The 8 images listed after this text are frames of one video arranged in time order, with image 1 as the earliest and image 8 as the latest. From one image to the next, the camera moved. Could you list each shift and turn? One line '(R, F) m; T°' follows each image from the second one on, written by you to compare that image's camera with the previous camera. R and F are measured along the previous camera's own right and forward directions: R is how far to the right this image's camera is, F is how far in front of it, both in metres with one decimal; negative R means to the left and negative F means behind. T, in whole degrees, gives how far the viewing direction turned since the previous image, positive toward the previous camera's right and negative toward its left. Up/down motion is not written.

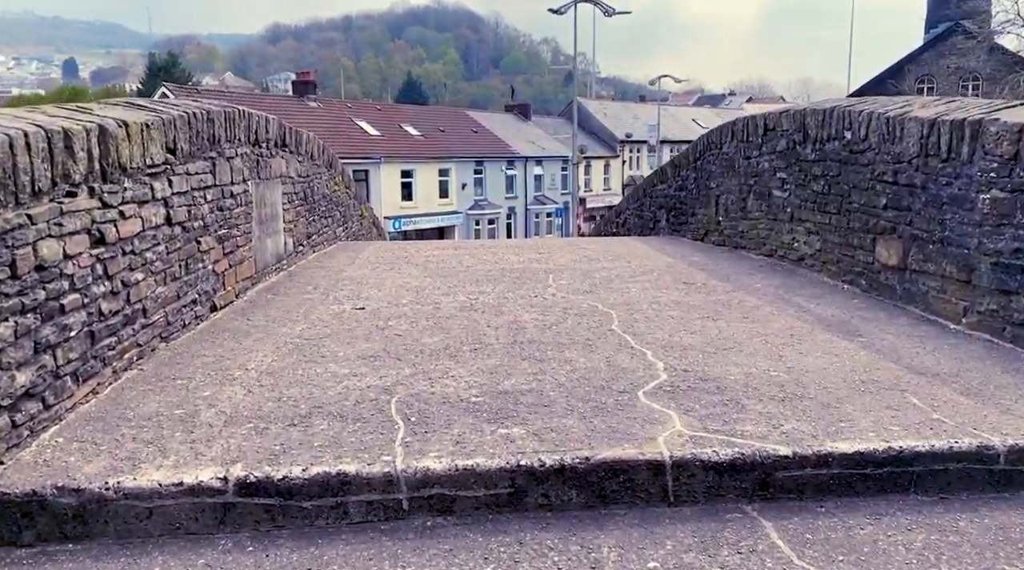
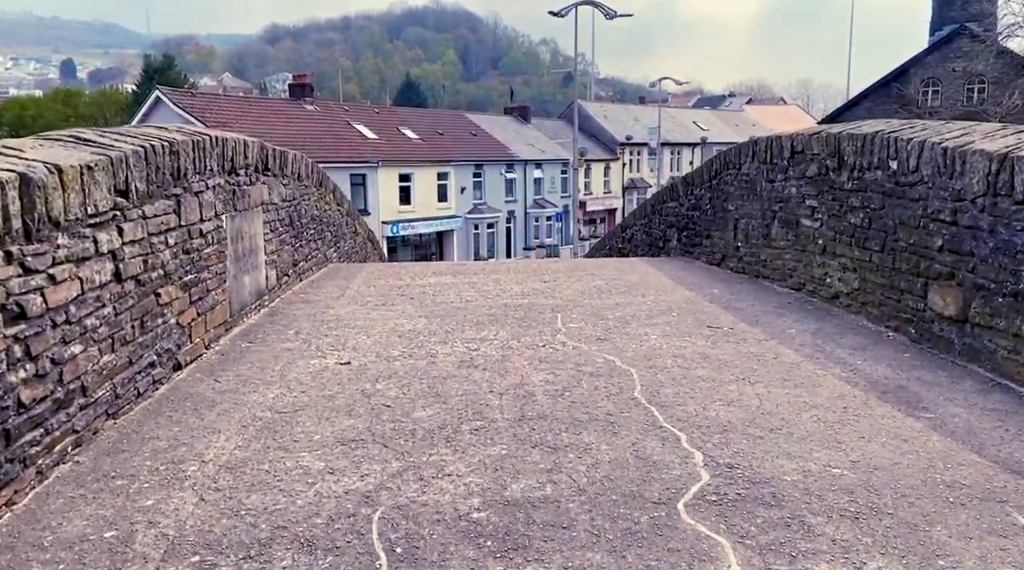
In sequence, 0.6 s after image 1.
(0.0, +0.6) m; 0°
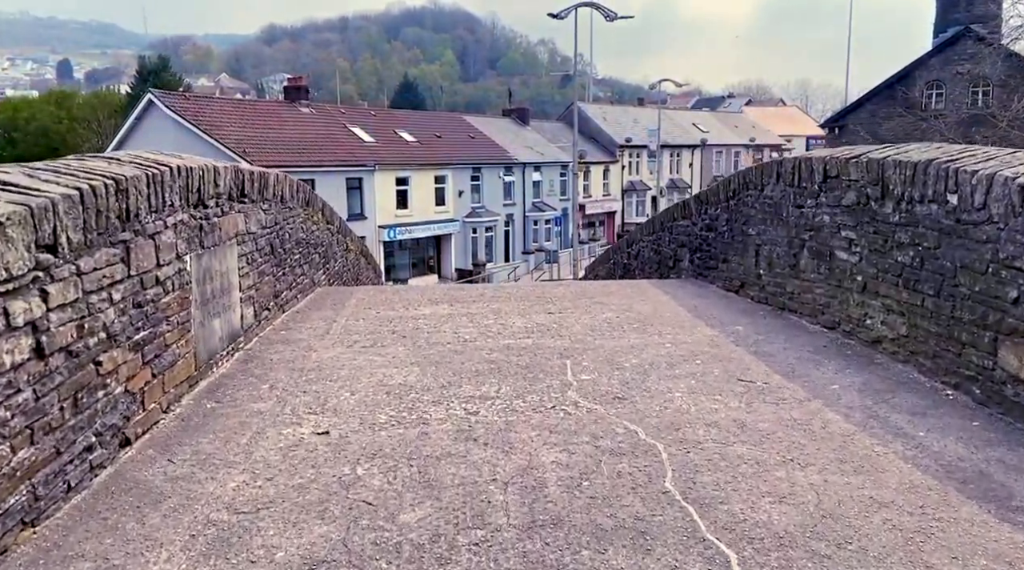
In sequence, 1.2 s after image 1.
(0.0, +0.6) m; 0°
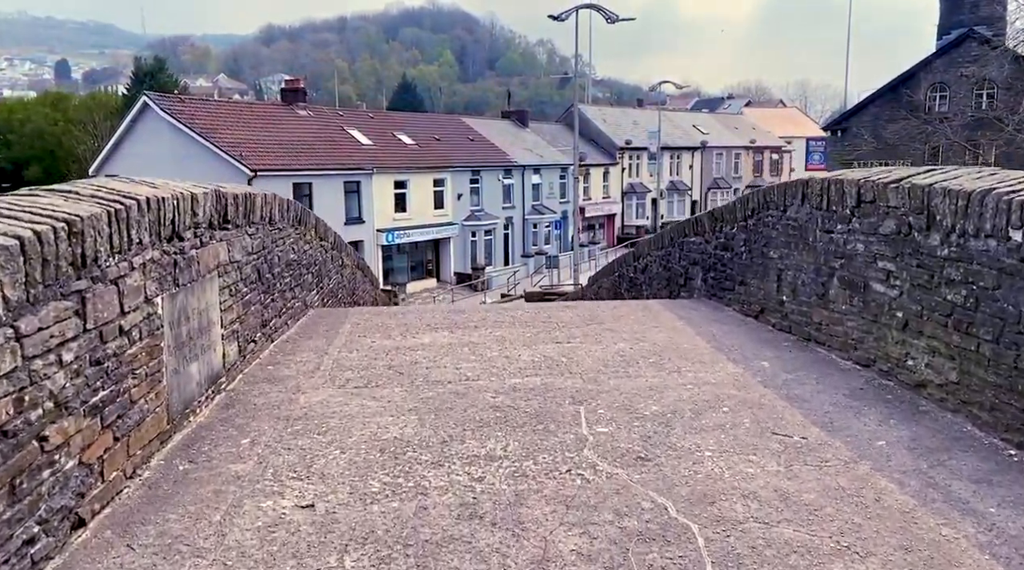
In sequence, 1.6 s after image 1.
(0.0, +0.5) m; 0°
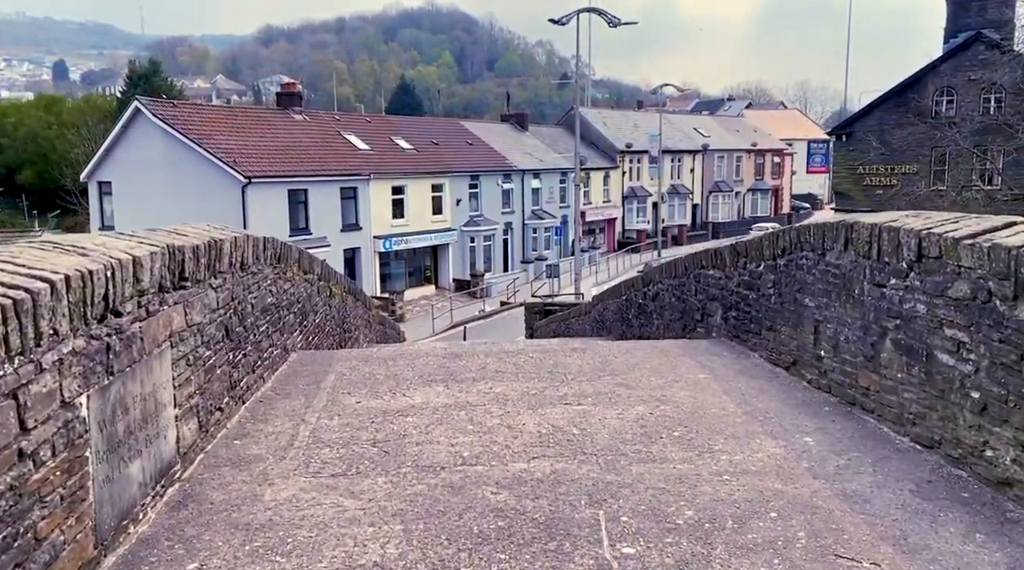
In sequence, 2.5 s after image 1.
(0.0, +0.8) m; 0°
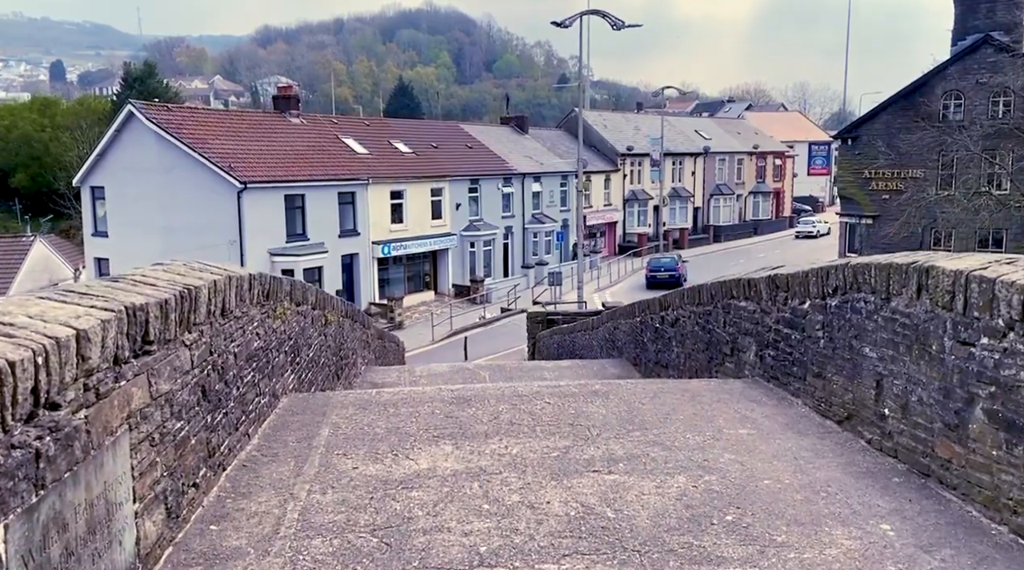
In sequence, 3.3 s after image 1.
(-0.1, +0.7) m; 0°
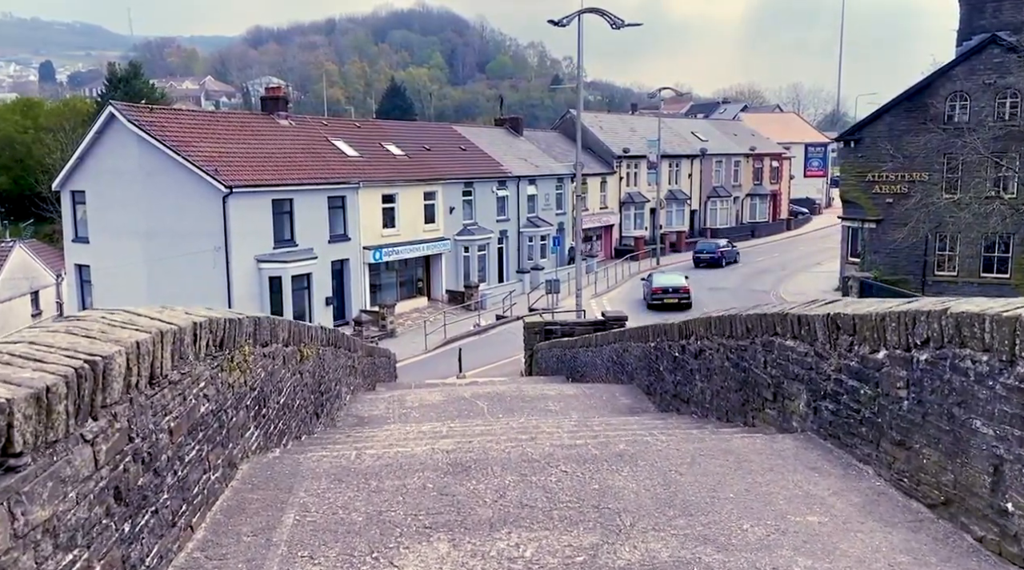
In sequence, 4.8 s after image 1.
(-0.1, +1.2) m; 0°
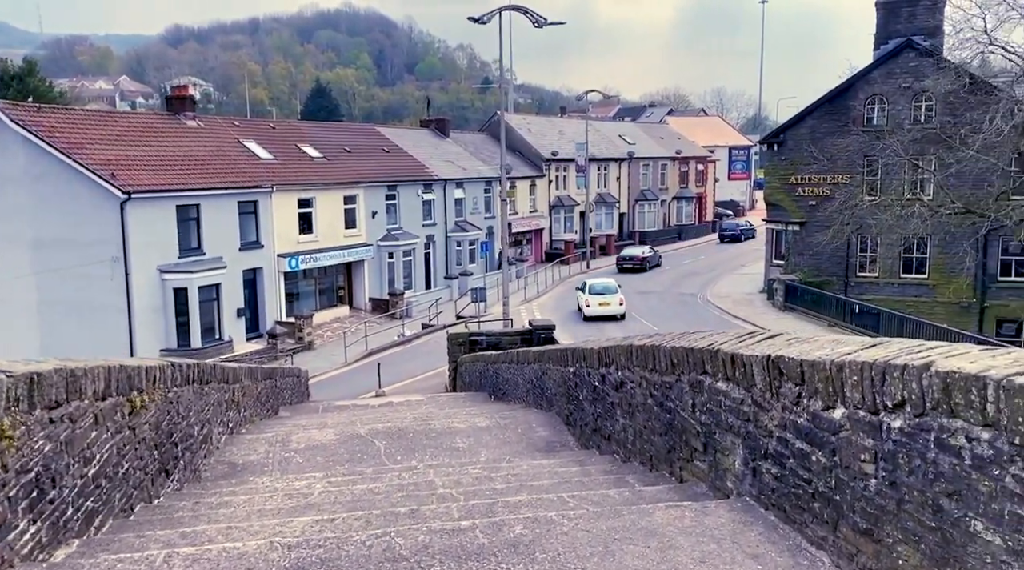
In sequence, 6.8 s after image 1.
(+0.4, +1.2) m; +4°
